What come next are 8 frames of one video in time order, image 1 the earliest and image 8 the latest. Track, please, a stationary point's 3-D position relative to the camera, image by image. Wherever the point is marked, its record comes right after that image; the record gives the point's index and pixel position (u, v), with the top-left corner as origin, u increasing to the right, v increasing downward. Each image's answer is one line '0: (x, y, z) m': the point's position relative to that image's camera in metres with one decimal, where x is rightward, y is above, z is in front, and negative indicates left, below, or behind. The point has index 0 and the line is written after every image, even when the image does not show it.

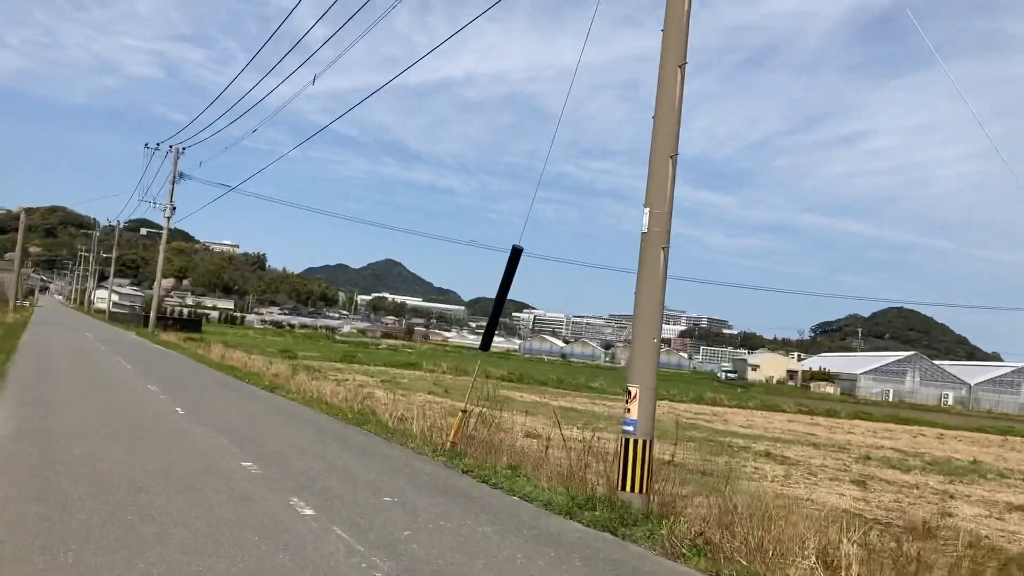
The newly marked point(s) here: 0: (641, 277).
0: (+1.3, +0.1, +9.1) m
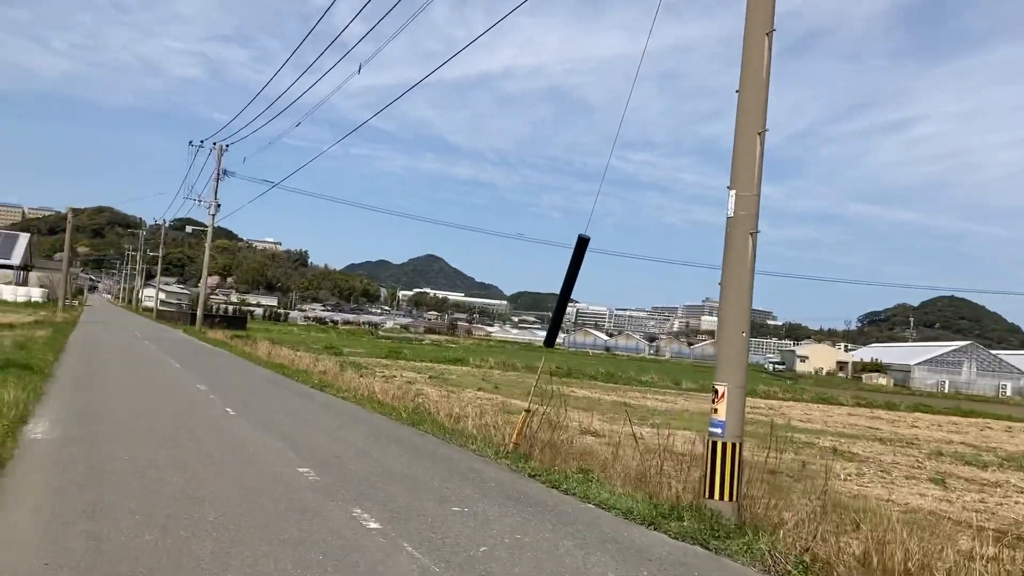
0: (+1.9, +0.2, +8.4) m
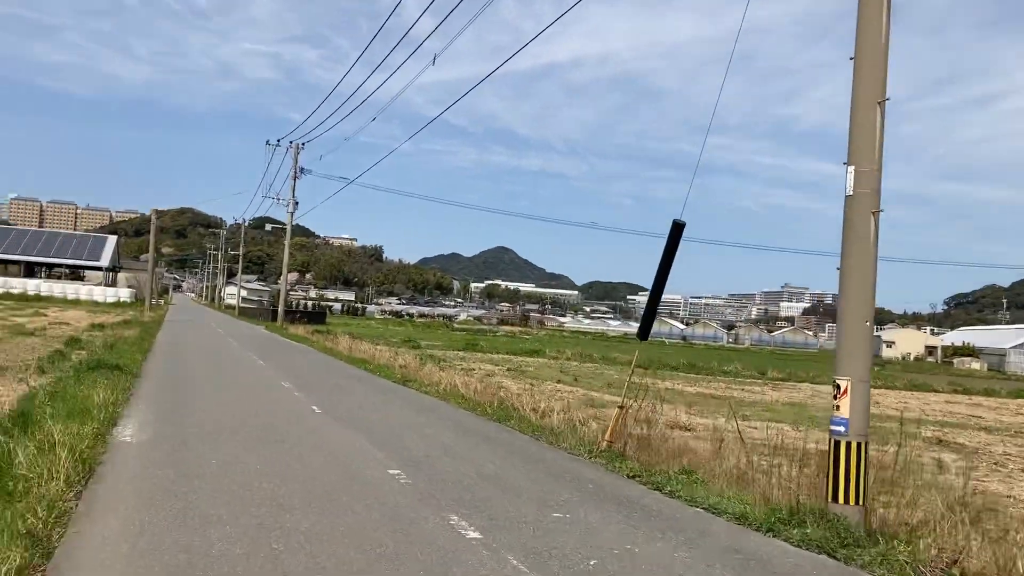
0: (+2.8, +0.3, +7.7) m
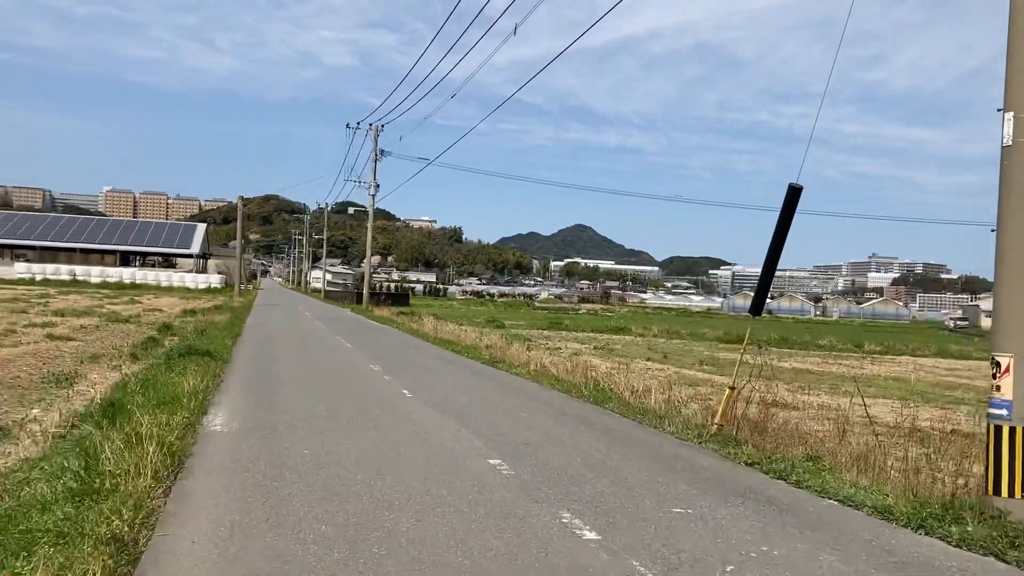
0: (+3.6, +0.6, +6.7) m
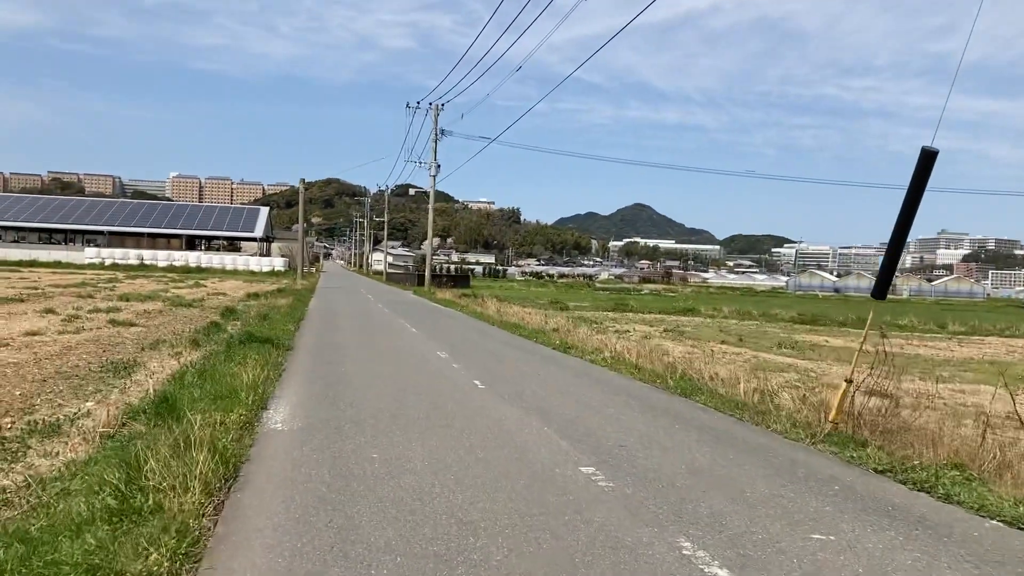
0: (+4.2, +0.7, +5.4) m
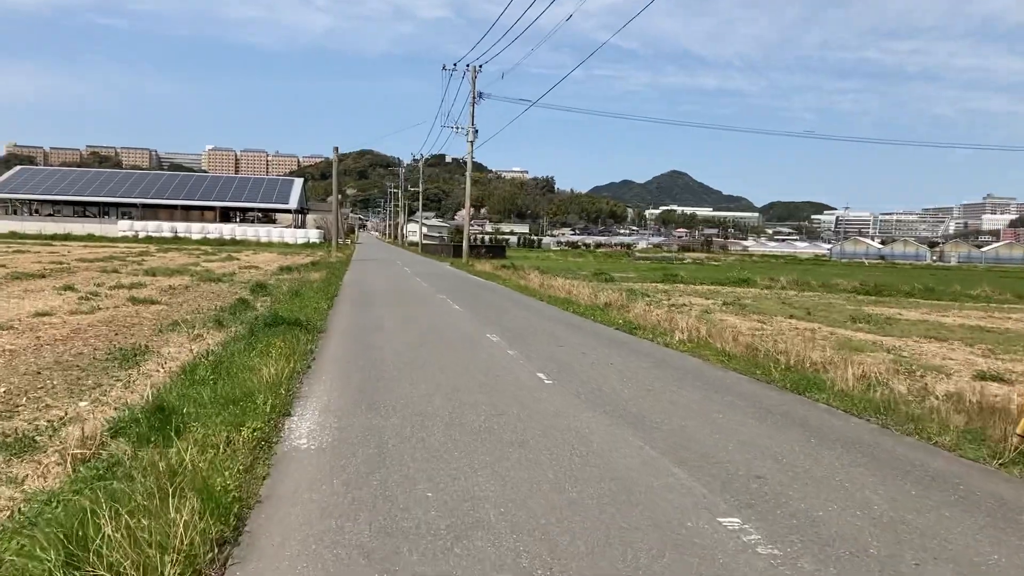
0: (+4.7, +0.8, +3.1) m
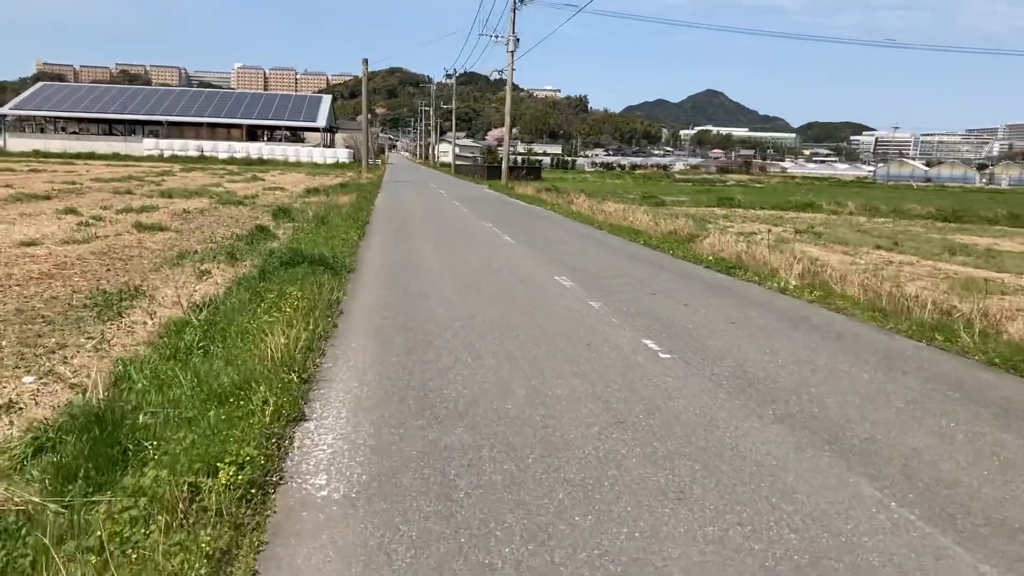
0: (+5.3, +0.7, 0.0) m
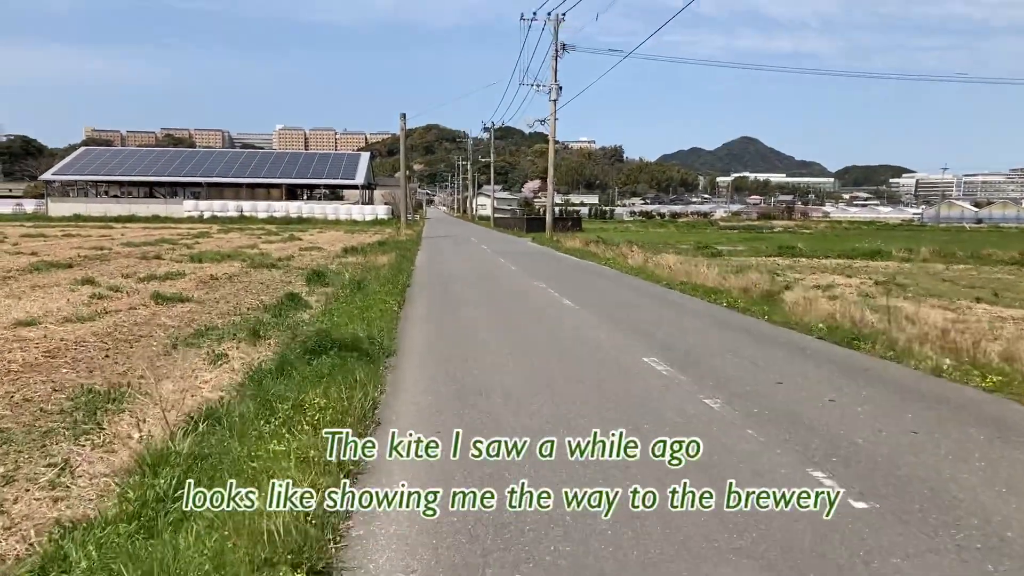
0: (+5.6, +0.6, -2.4) m
